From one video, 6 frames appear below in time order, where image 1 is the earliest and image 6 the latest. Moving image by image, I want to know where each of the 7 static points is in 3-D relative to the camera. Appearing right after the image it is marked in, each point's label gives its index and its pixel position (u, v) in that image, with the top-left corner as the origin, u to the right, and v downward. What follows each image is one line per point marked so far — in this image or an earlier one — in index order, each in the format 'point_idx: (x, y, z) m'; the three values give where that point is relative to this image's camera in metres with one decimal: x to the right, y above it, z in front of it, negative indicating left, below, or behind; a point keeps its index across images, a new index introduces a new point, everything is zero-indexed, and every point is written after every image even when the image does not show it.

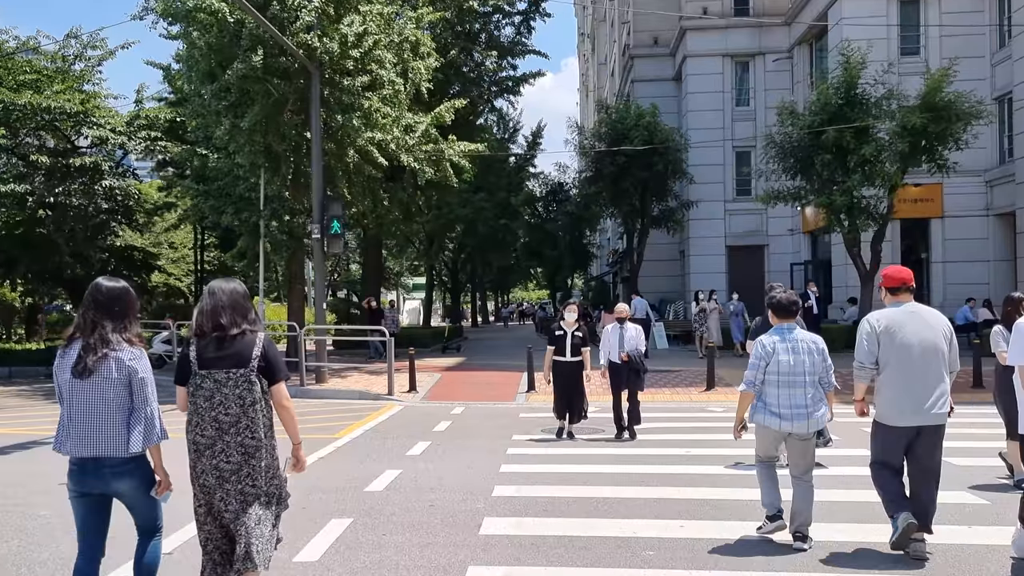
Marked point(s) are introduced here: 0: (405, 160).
0: (-2.5, +3.1, +19.8) m
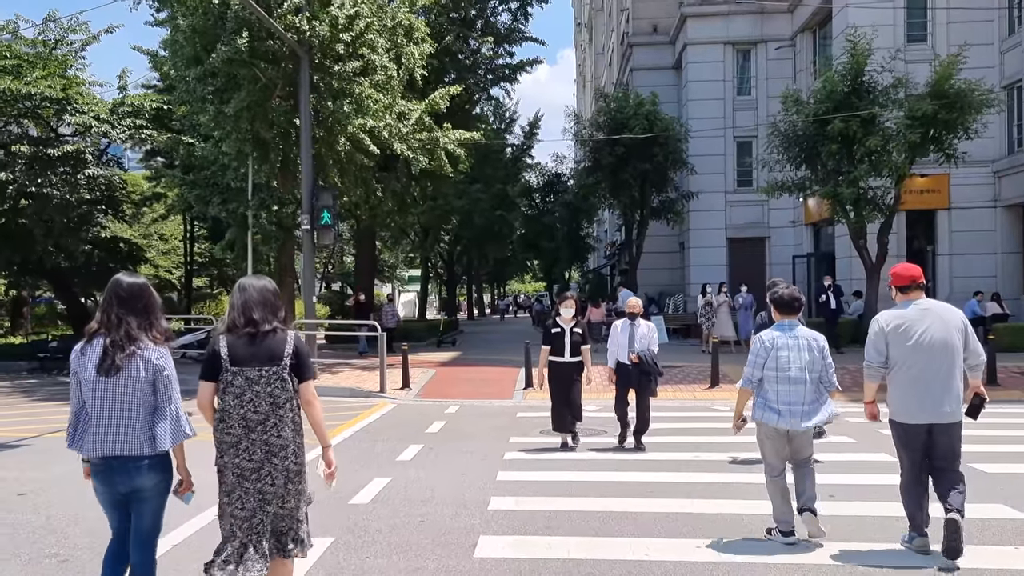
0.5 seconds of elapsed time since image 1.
0: (-2.6, +3.2, +19.2) m
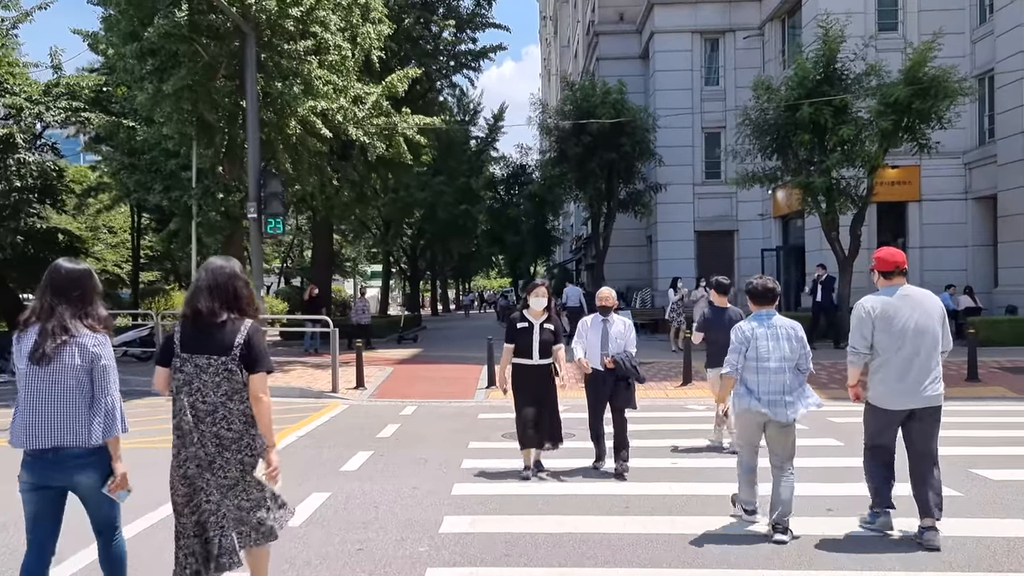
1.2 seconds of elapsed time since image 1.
0: (-3.4, +3.4, +18.1) m
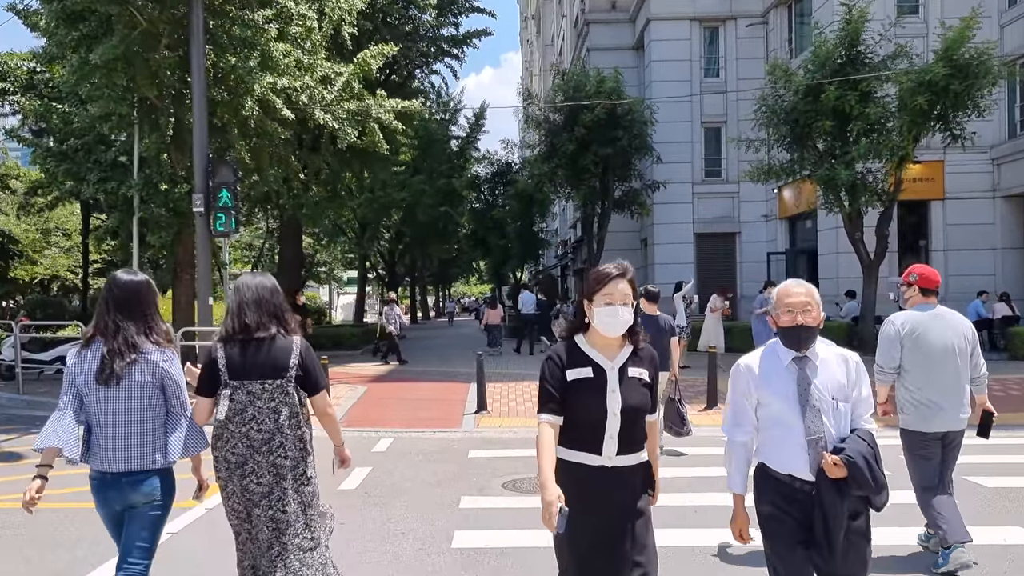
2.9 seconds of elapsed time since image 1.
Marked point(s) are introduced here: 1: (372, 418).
0: (-3.6, +3.2, +15.9) m
1: (-2.1, -1.9, +12.3) m
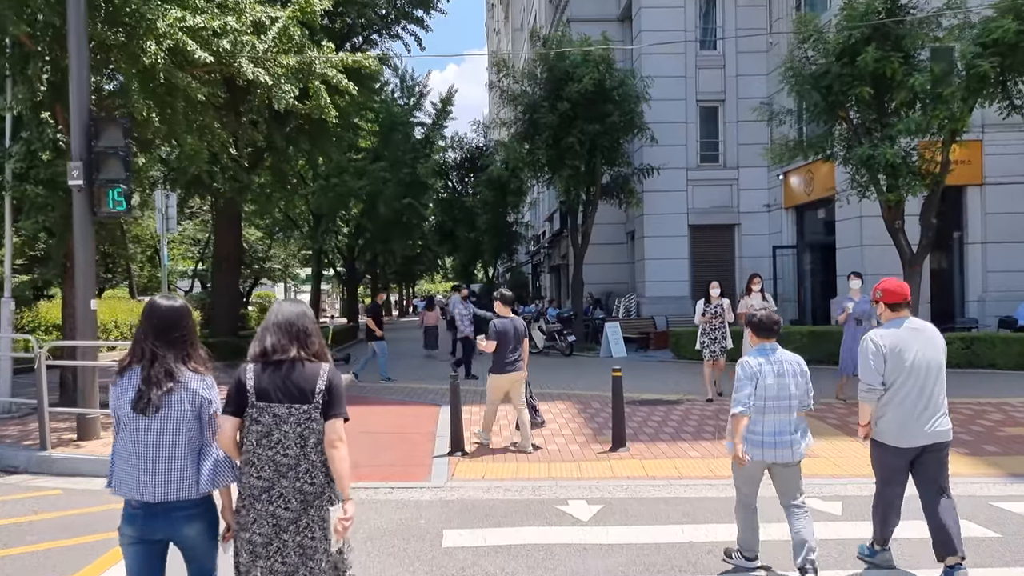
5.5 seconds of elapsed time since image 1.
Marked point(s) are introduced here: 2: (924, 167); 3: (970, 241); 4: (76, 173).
0: (-3.9, +3.2, +12.5) m
1: (-2.2, -1.9, +9.1) m
2: (+7.7, +2.2, +15.5) m
3: (+10.2, +1.0, +18.6) m
4: (-5.2, +1.4, +10.0) m
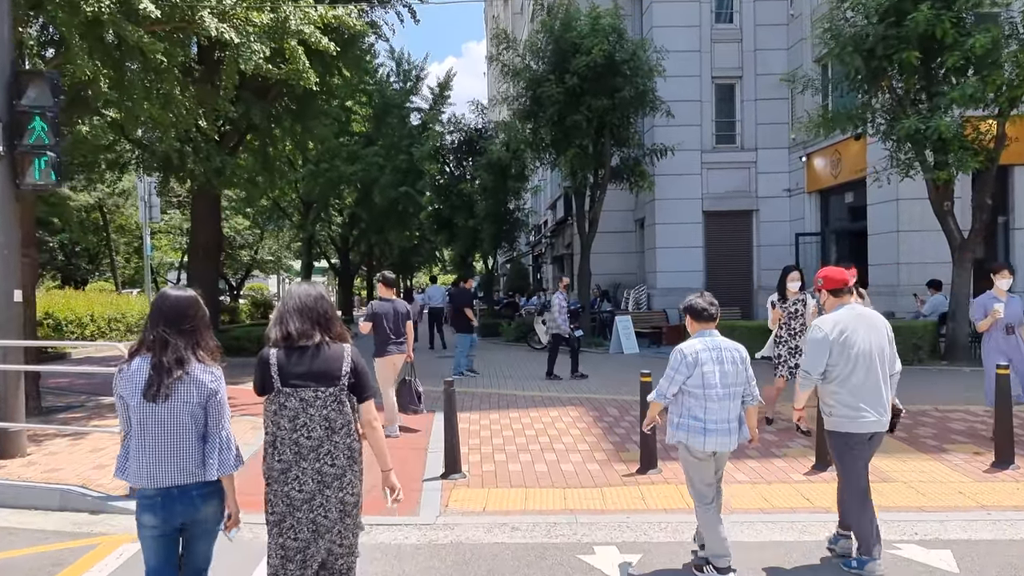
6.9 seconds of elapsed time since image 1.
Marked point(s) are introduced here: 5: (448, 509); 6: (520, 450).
0: (-3.9, +3.4, +10.9) m
1: (-2.1, -1.8, +7.5) m
2: (+7.7, +2.4, +13.9) m
3: (+10.2, +1.2, +16.9) m
4: (-5.1, +1.5, +8.3) m
5: (-0.5, -1.8, +6.5) m
6: (+0.1, -1.7, +8.6) m
